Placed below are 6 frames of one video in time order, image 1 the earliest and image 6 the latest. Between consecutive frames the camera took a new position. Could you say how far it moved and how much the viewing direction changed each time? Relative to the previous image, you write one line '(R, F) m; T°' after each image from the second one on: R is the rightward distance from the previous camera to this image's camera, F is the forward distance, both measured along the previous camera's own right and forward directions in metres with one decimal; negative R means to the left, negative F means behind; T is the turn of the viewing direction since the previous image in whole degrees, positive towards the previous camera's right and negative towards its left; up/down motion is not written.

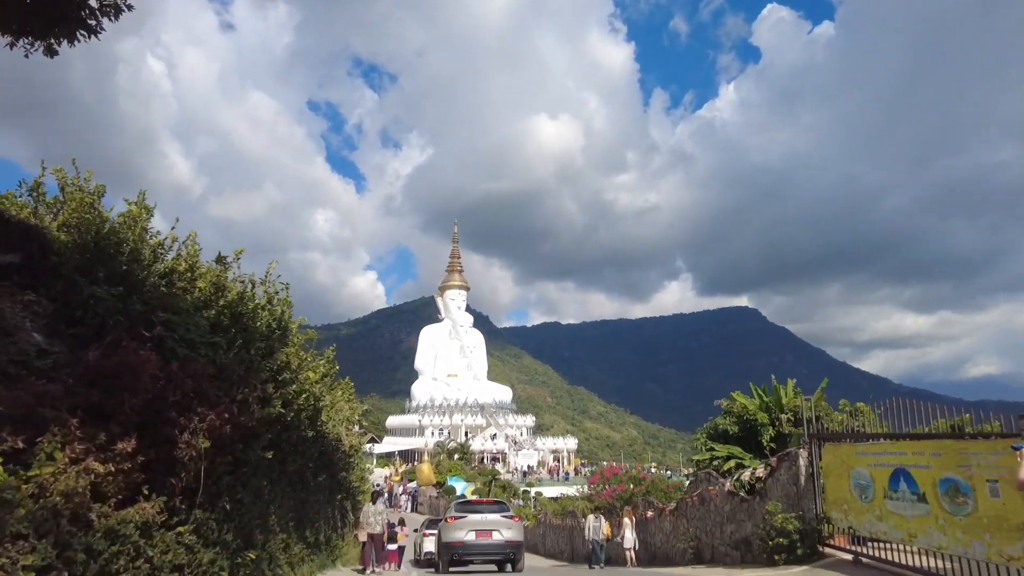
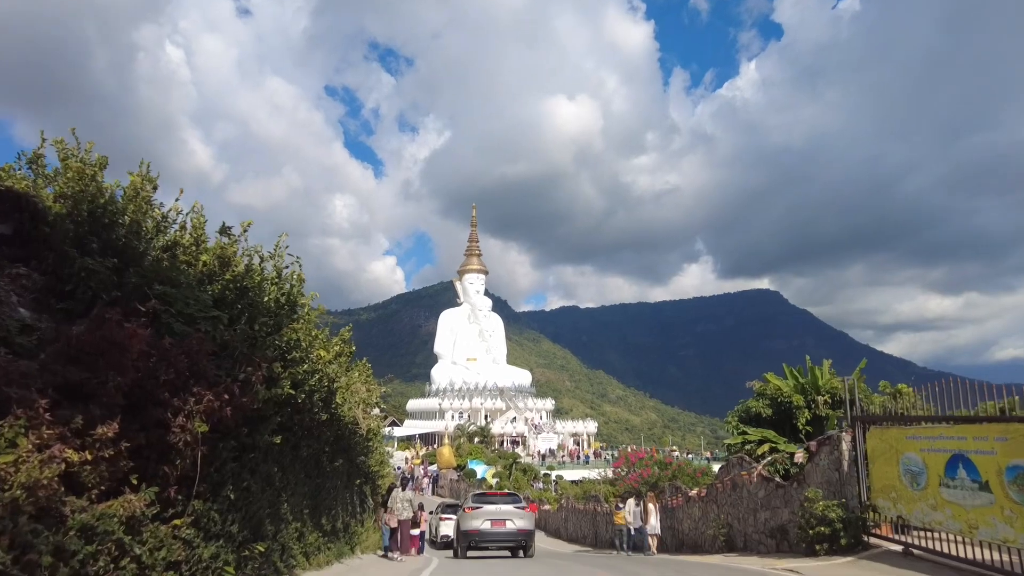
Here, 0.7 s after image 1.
(-0.1, +0.7) m; -2°
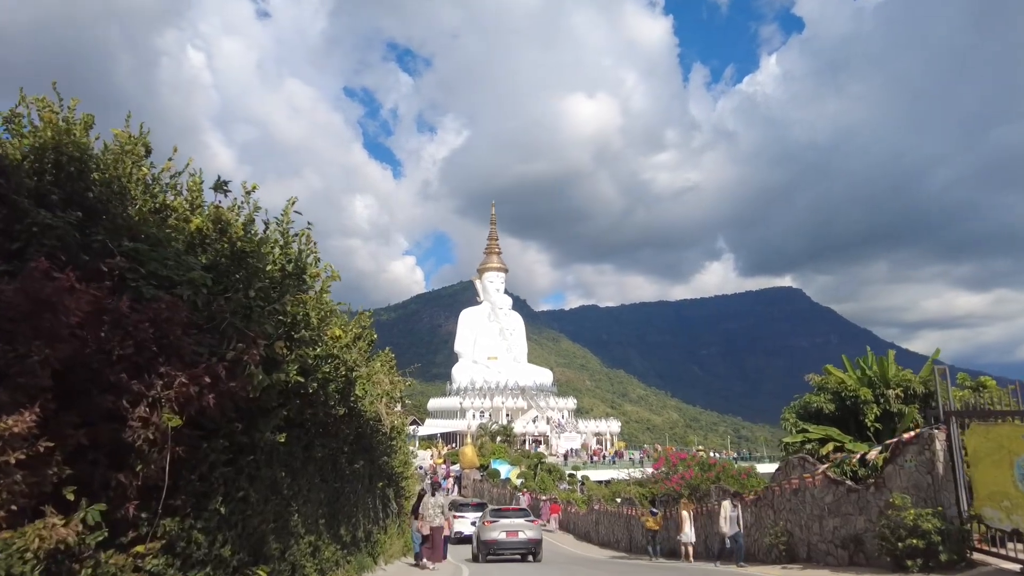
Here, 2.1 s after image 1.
(-0.4, +1.6) m; -2°
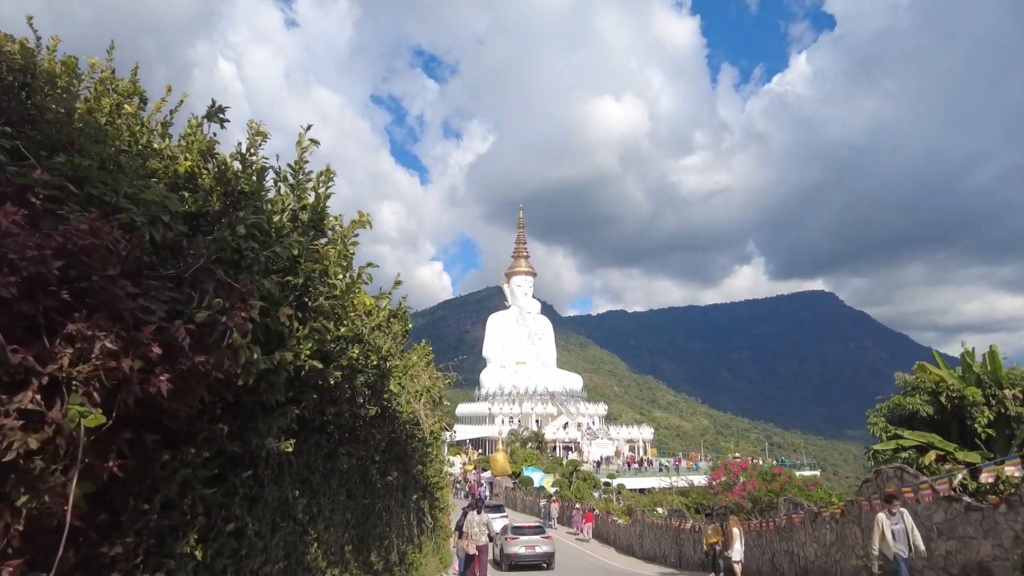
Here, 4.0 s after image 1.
(-0.5, +1.8) m; -2°
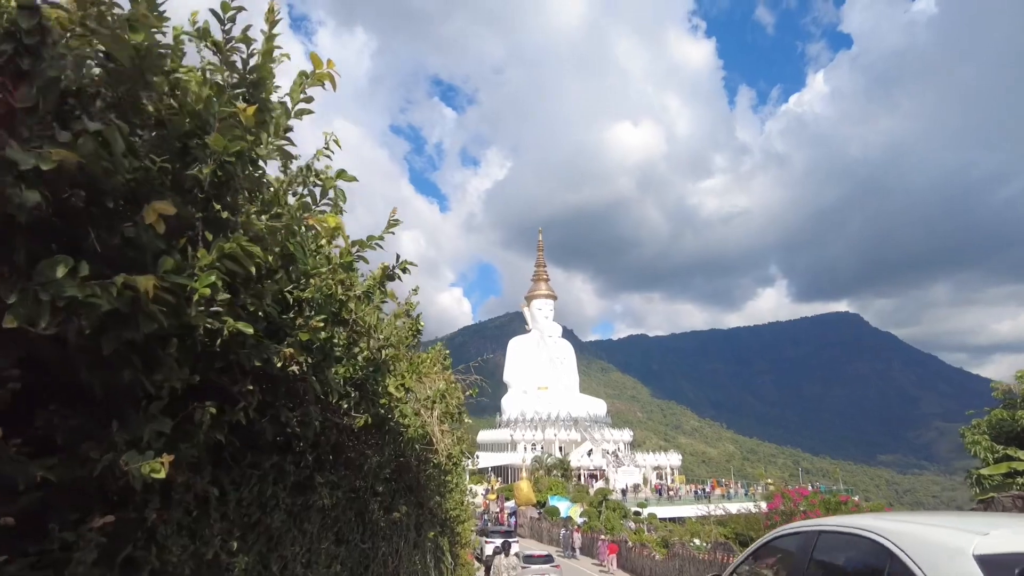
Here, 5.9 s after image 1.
(-0.2, +2.1) m; -2°
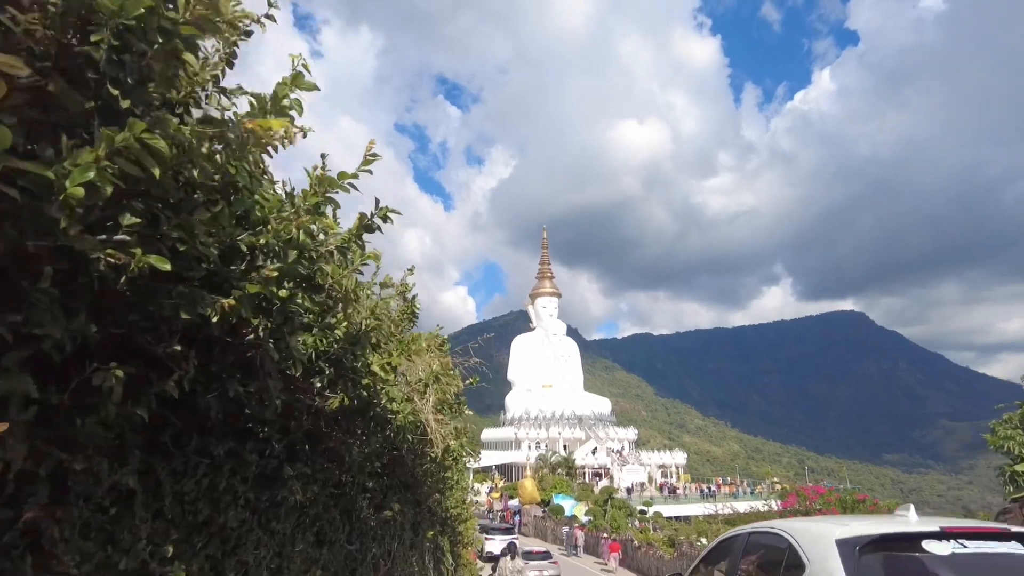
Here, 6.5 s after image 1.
(0.0, +0.7) m; 0°
